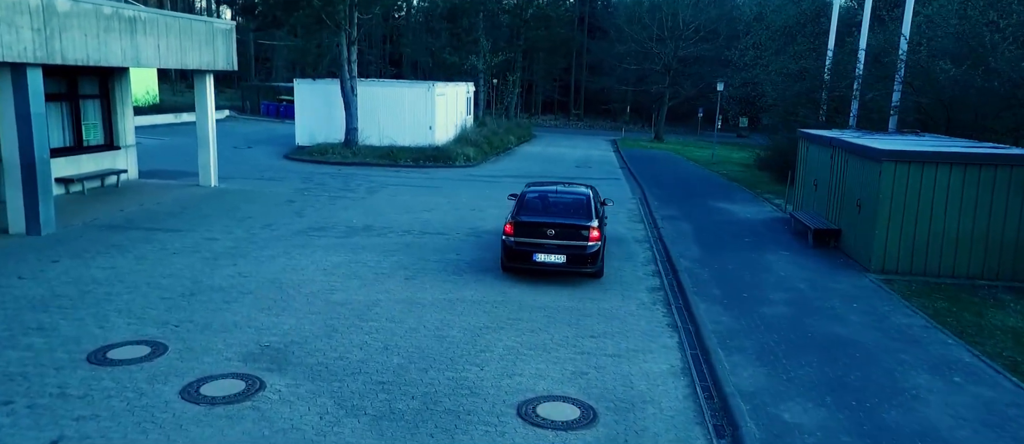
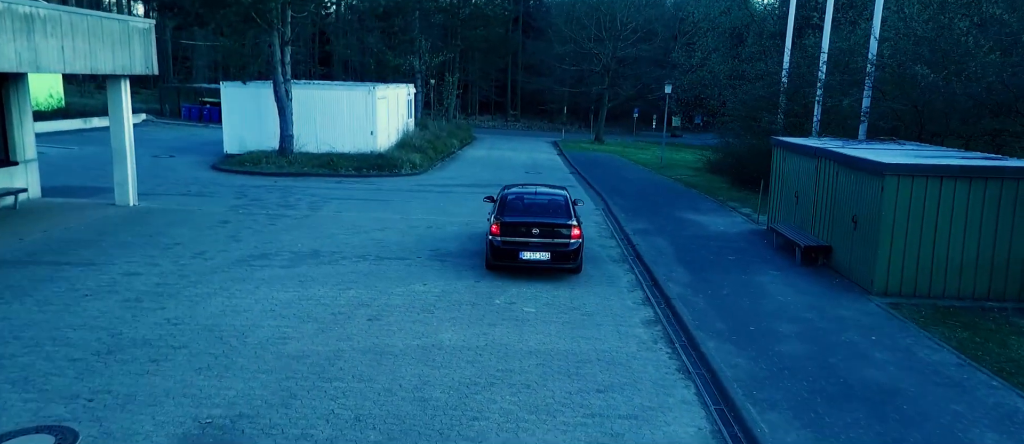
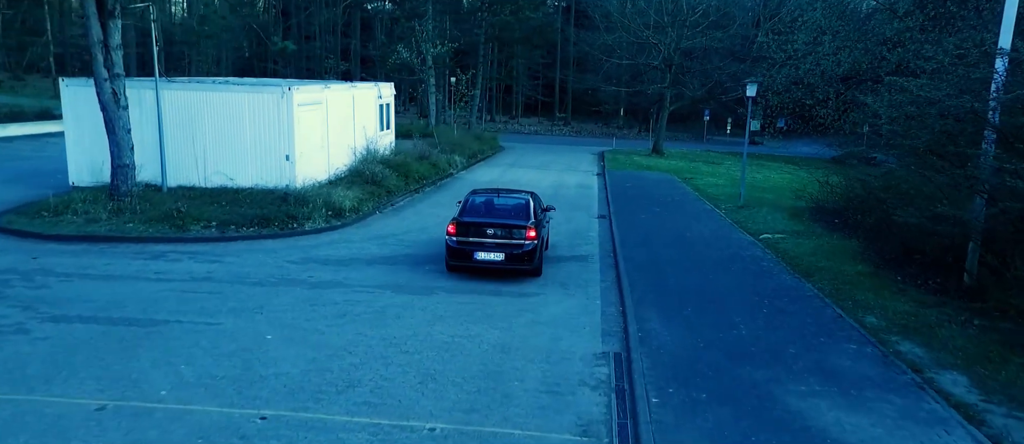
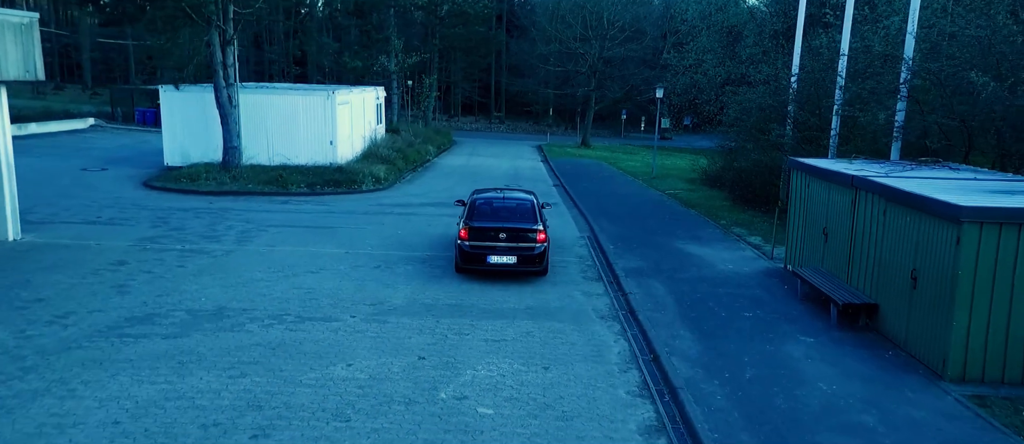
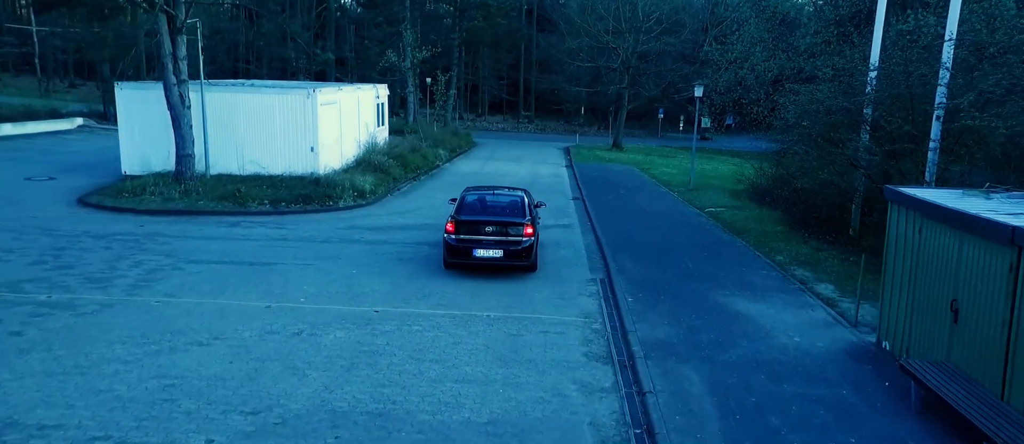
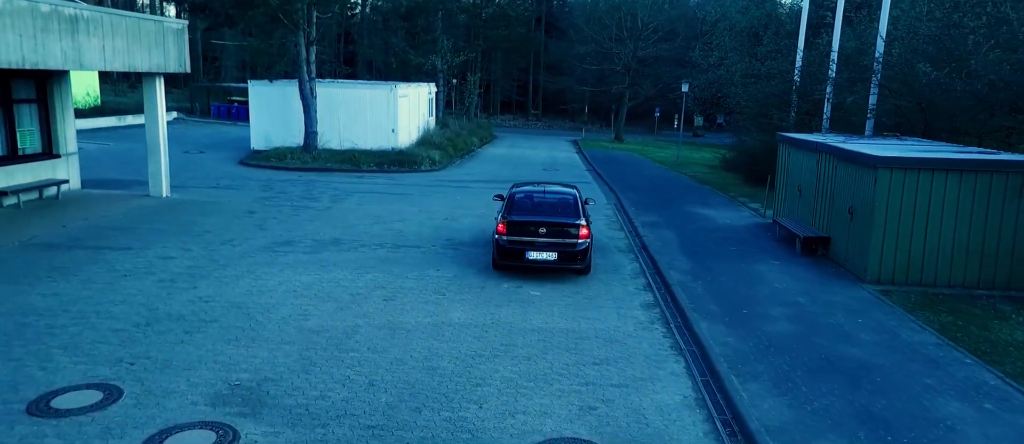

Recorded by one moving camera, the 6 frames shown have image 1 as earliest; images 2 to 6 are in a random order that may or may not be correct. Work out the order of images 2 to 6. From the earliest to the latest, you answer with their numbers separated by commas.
6, 2, 4, 5, 3
